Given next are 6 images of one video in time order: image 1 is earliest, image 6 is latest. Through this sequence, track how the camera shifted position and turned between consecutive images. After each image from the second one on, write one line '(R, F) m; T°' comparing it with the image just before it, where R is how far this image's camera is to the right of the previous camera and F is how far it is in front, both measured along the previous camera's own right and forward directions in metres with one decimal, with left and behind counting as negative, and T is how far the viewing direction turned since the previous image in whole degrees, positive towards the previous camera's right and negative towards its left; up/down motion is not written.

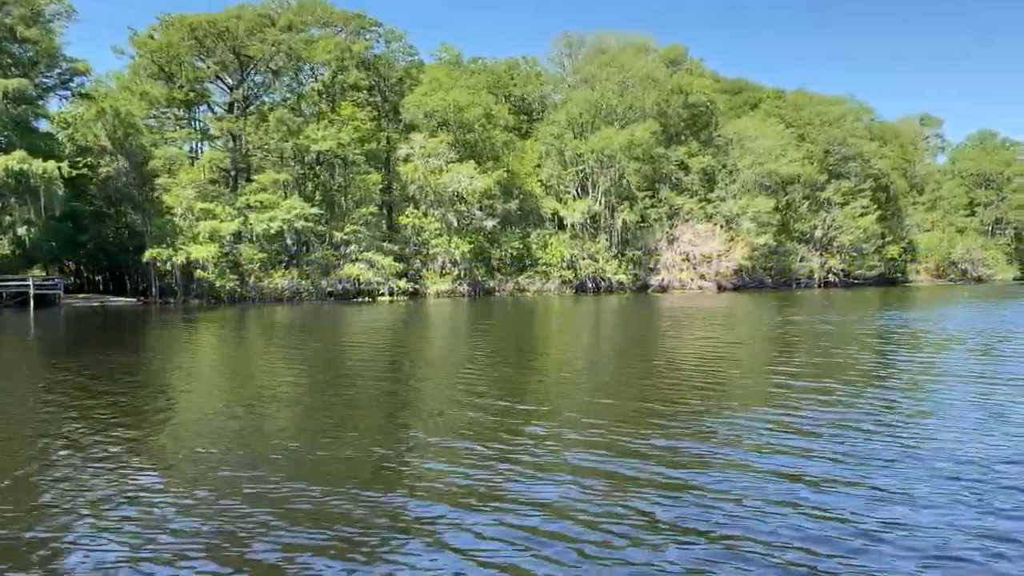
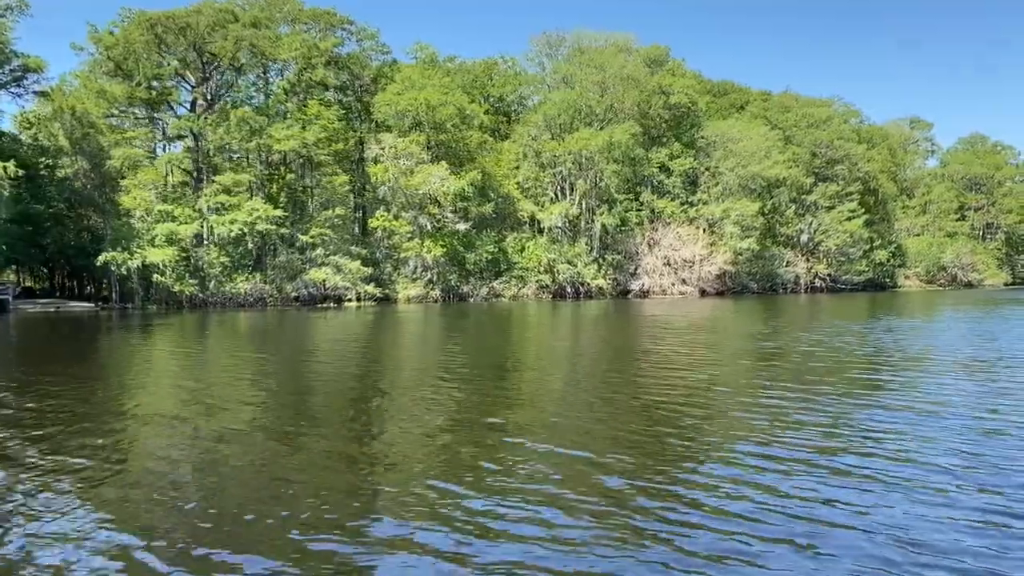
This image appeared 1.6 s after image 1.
(+1.2, +1.2) m; 0°
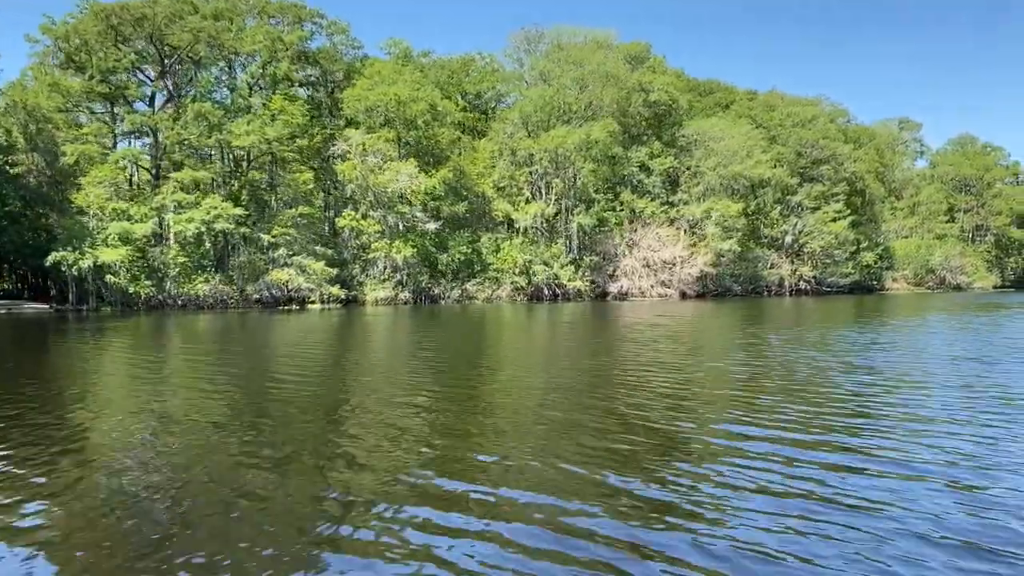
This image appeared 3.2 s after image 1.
(+1.2, +1.2) m; 0°
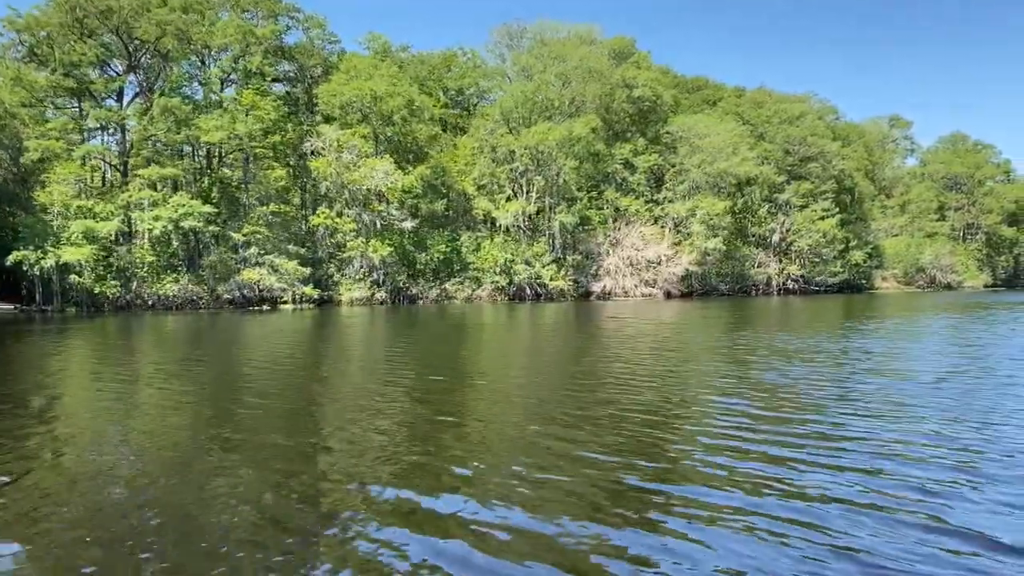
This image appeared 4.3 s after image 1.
(+0.8, +0.8) m; 0°
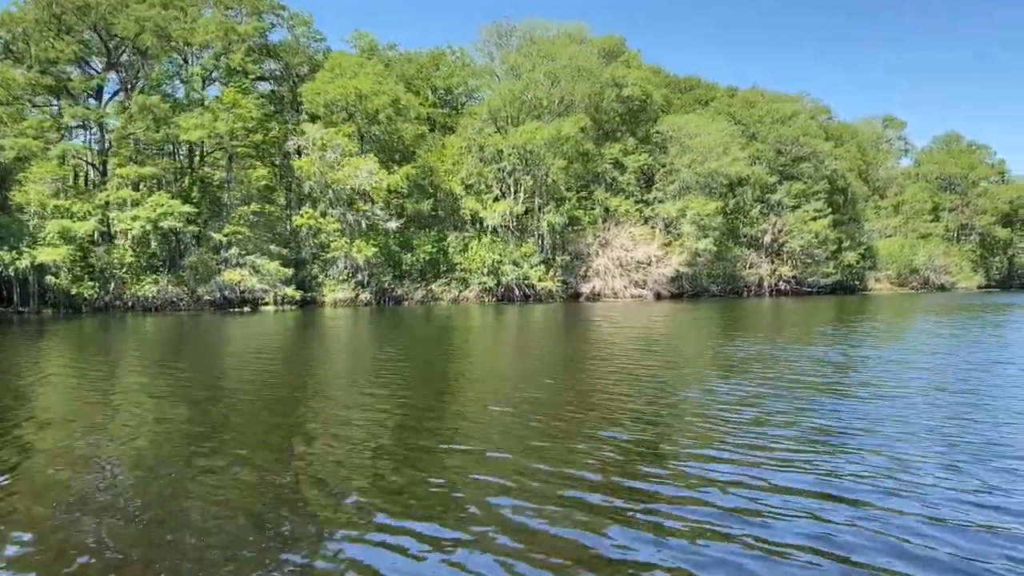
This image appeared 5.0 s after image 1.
(+0.5, +0.5) m; 0°
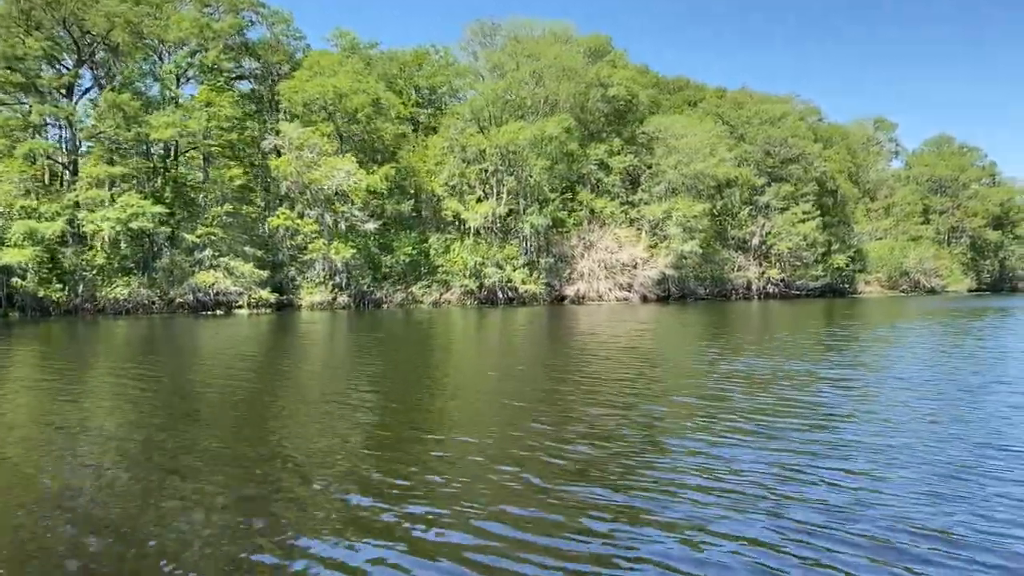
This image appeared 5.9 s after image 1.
(+0.7, +0.6) m; 0°
